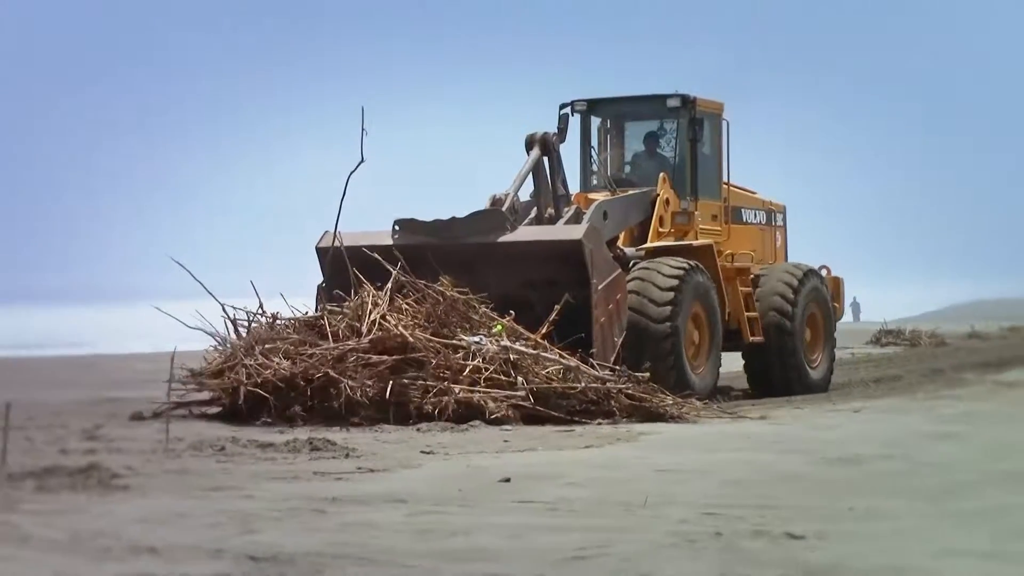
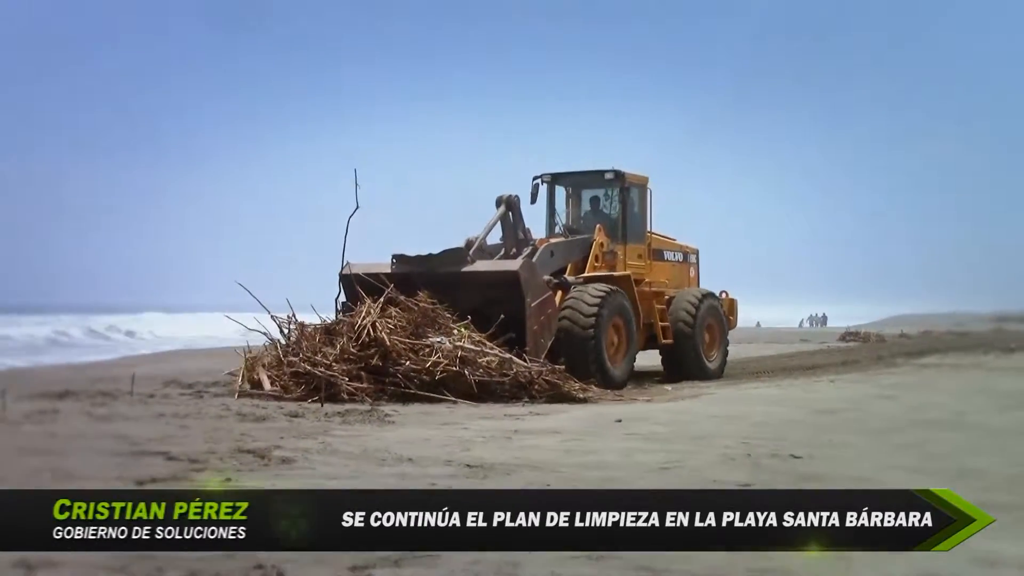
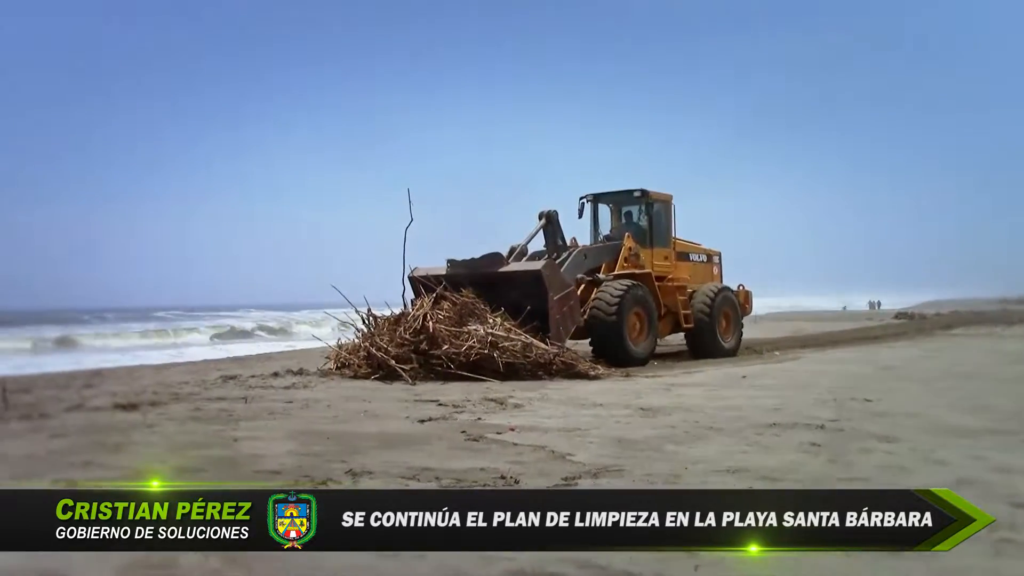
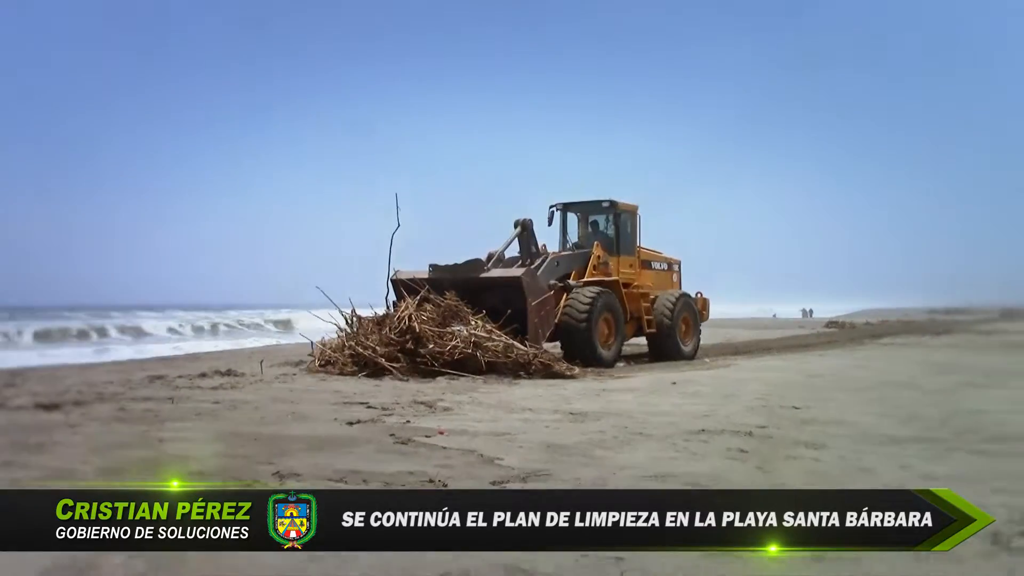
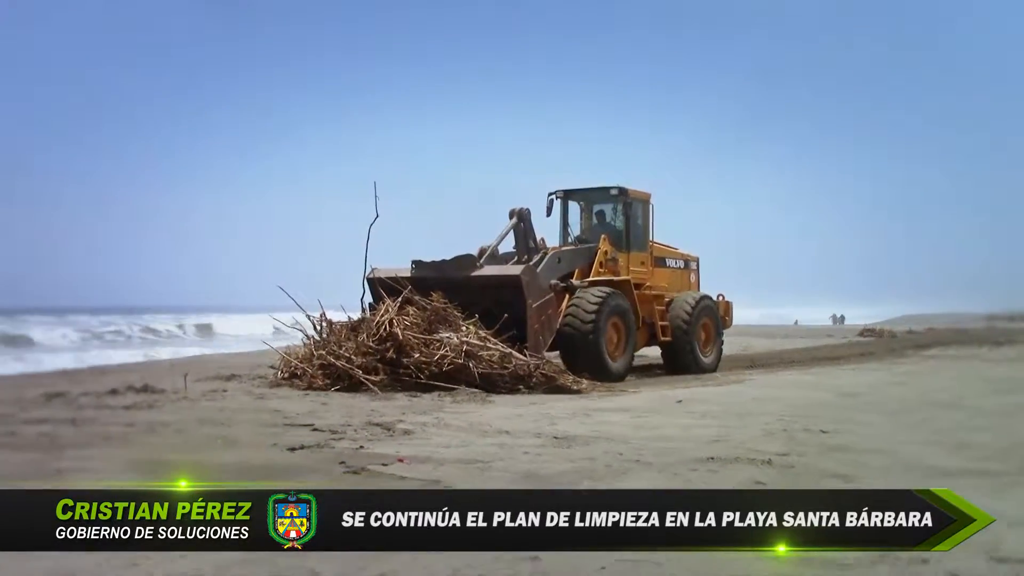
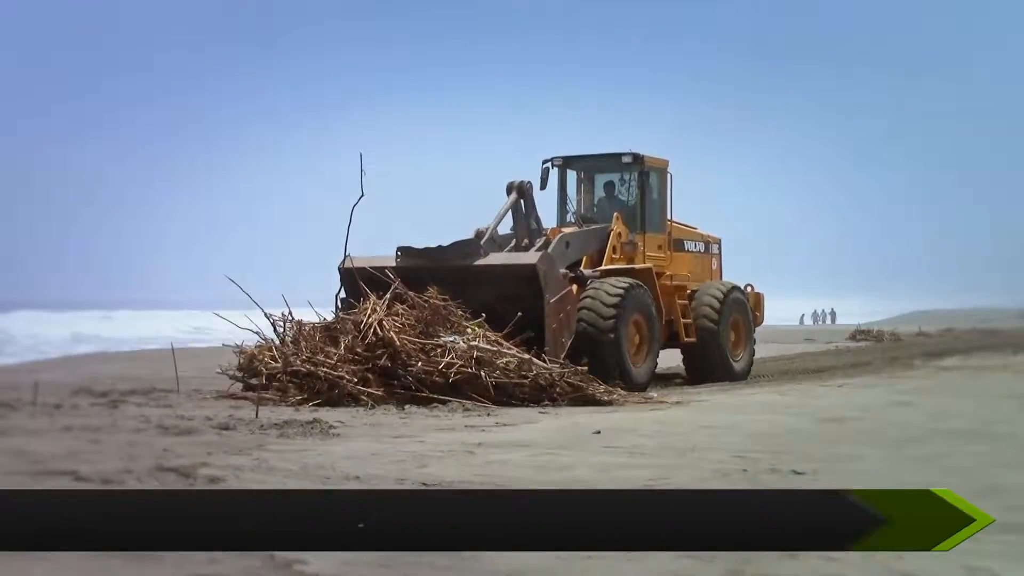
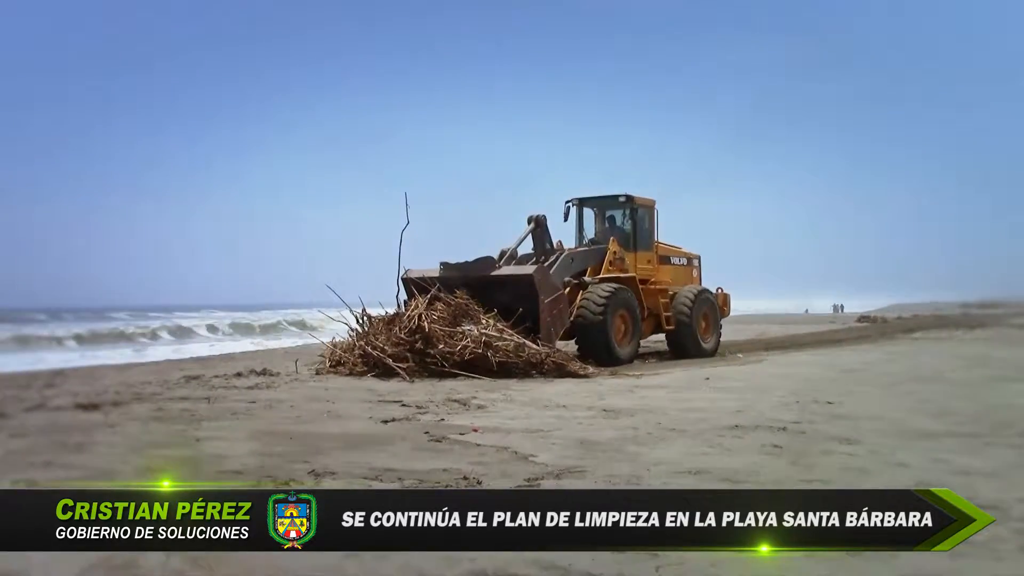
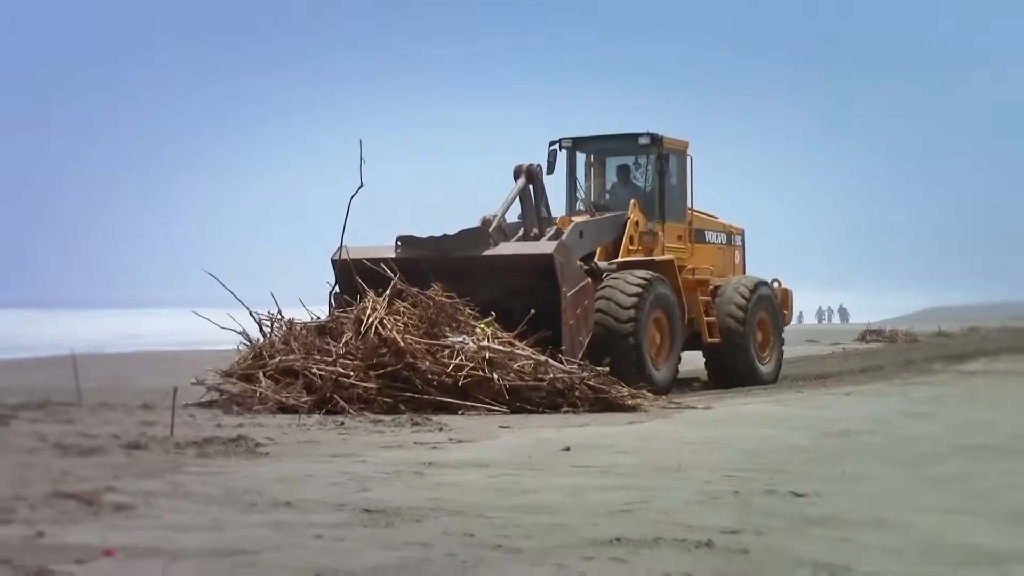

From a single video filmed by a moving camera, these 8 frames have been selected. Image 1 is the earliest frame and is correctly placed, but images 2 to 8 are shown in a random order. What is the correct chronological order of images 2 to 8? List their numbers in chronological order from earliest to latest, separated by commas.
8, 6, 2, 5, 4, 7, 3
